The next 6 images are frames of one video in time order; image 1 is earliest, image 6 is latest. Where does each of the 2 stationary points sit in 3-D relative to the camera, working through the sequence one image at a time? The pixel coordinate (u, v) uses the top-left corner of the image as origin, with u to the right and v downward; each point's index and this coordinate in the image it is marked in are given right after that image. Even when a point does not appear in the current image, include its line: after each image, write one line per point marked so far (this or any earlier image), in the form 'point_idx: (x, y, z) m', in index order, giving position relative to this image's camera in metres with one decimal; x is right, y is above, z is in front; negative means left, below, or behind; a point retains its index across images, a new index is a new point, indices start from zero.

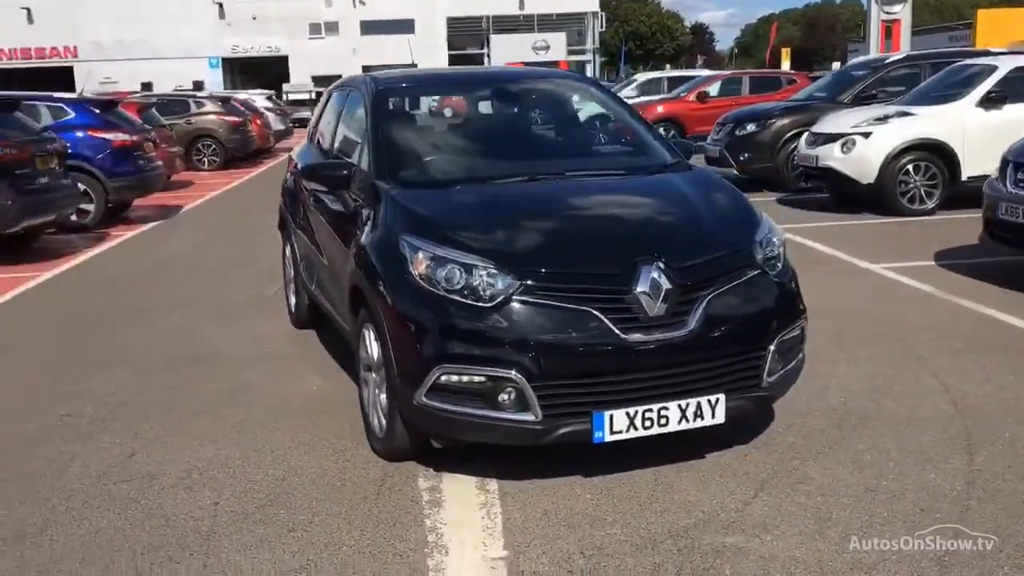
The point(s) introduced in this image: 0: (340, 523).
0: (-0.7, -0.9, +4.0) m
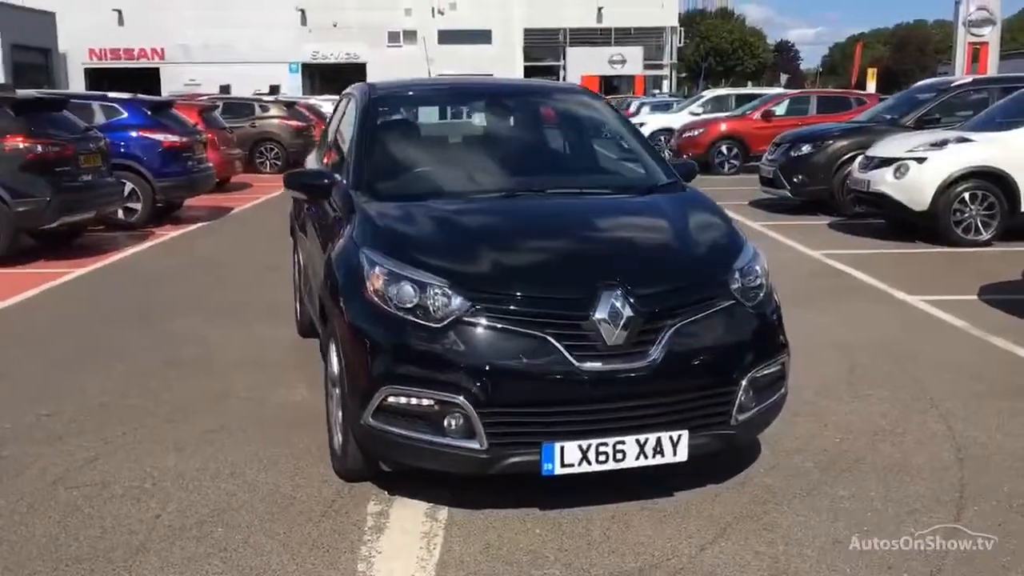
0: (-0.9, -1.0, +3.8) m
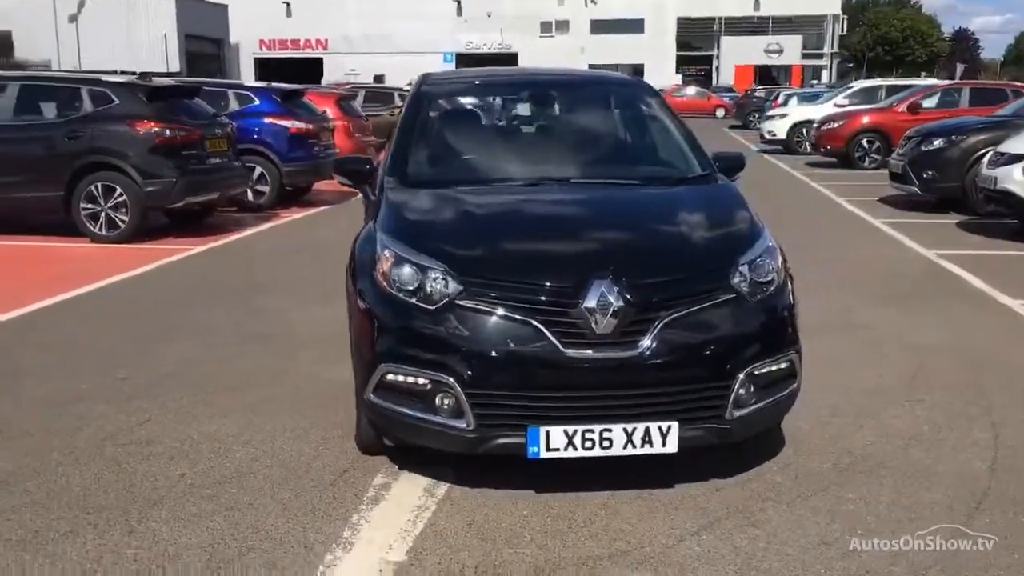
0: (-1.0, -0.9, +4.1) m
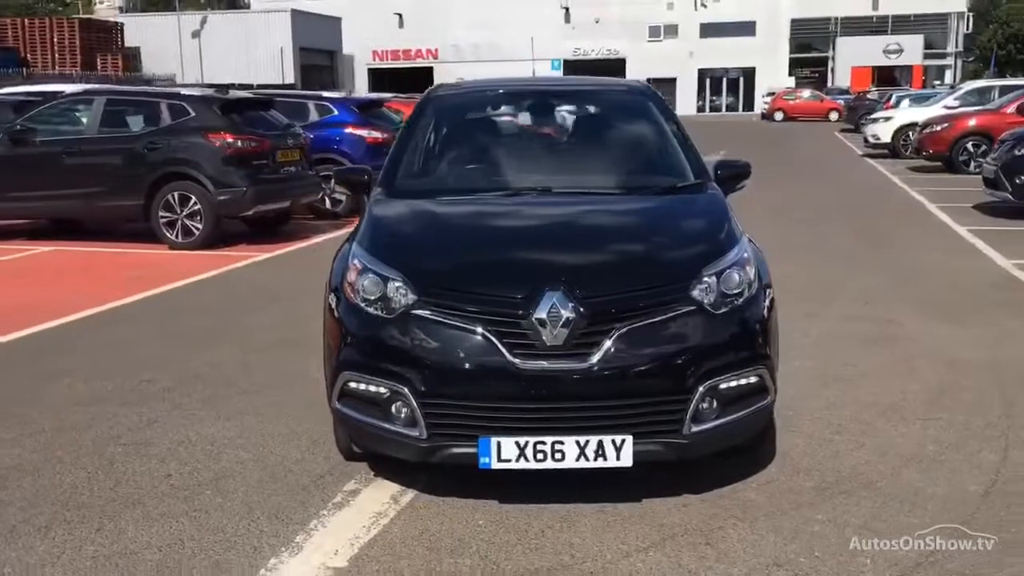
0: (-1.1, -0.9, +4.2) m
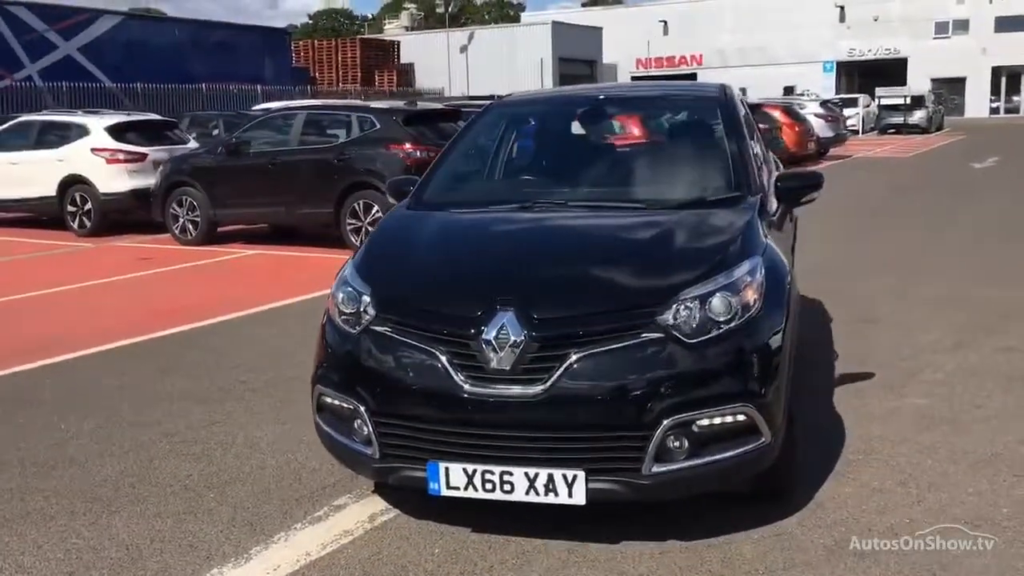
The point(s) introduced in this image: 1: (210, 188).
0: (-1.2, -0.9, +4.3) m
1: (-3.7, +1.2, +12.6) m
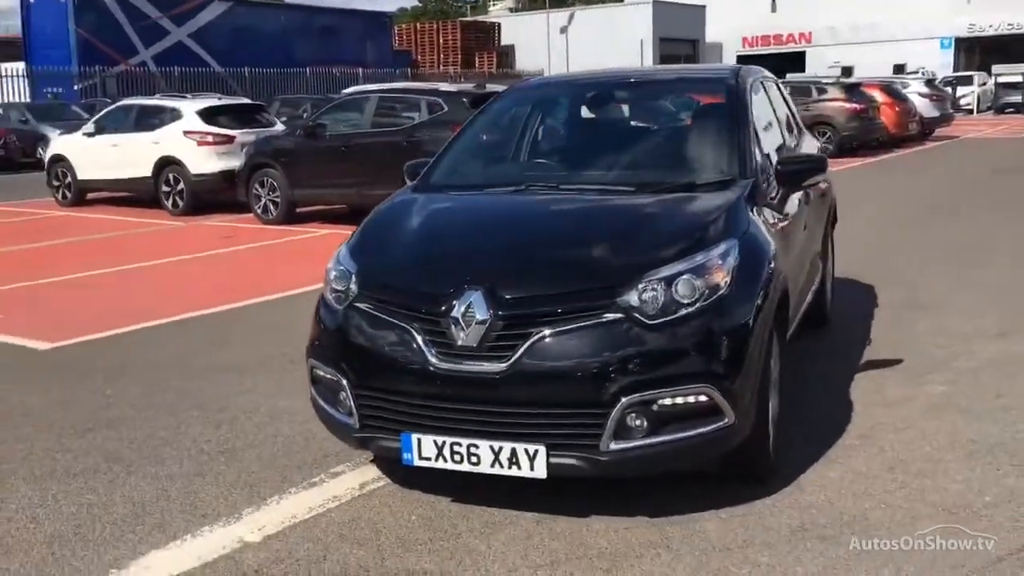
0: (-1.3, -0.8, +4.6) m
1: (-2.8, +1.5, +13.0) m
